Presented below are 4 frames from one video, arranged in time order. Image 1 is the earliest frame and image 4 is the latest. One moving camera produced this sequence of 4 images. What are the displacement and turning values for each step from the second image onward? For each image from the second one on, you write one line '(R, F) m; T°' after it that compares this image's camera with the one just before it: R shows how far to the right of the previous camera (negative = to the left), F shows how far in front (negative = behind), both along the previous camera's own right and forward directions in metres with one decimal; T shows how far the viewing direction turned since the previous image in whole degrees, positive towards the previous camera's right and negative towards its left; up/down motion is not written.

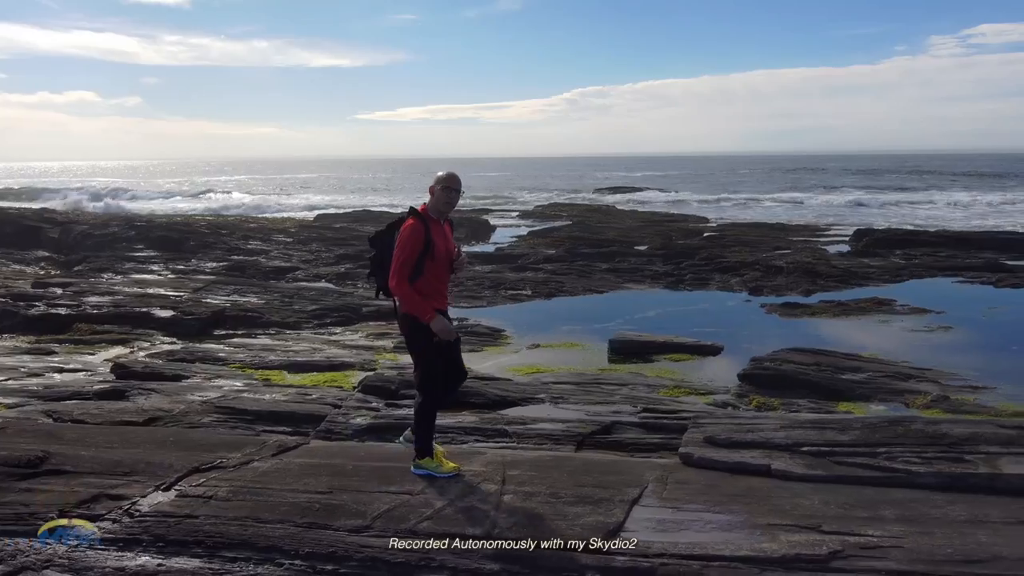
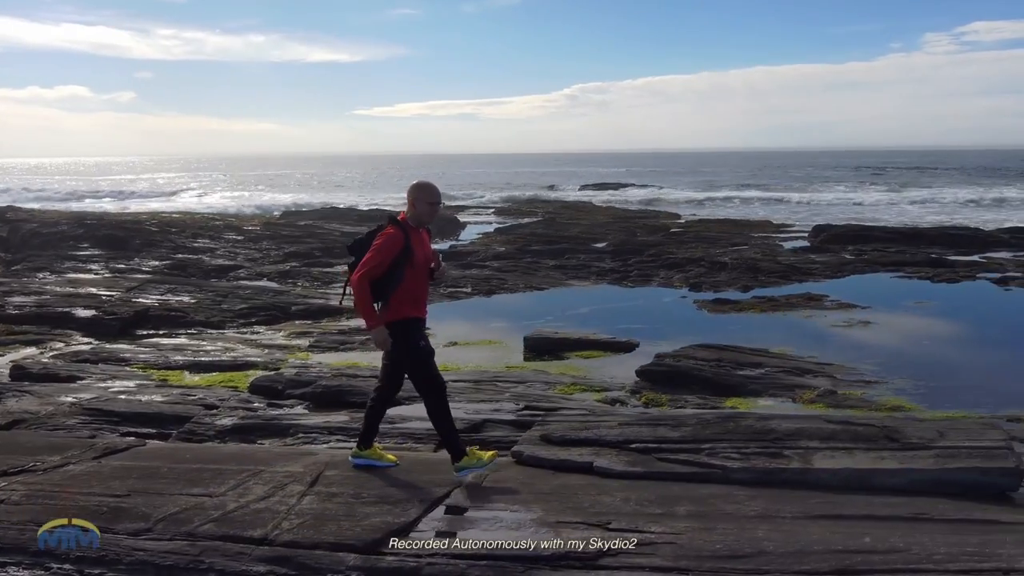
(+1.8, 0.0) m; 0°
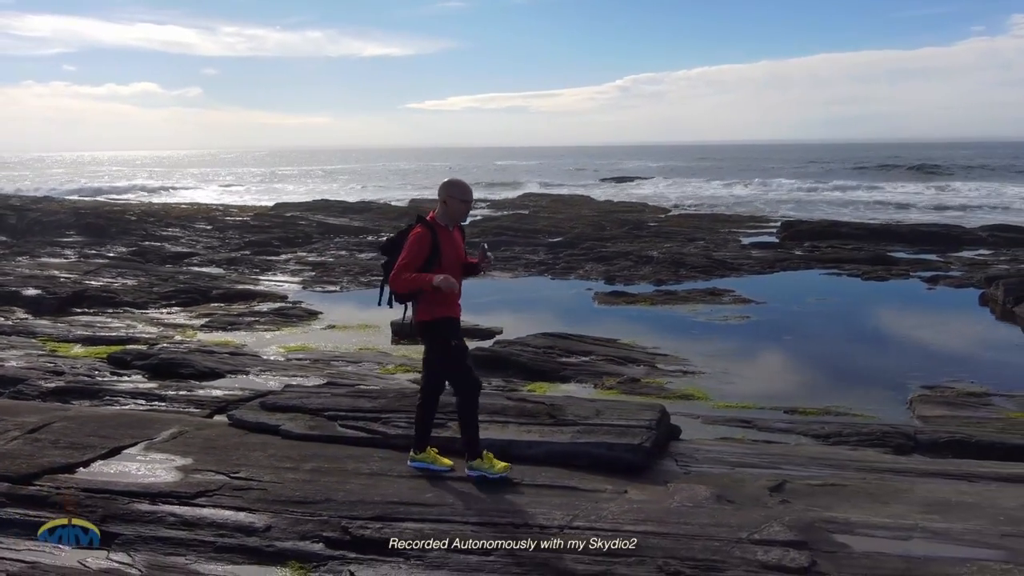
(+4.1, -0.6) m; -4°
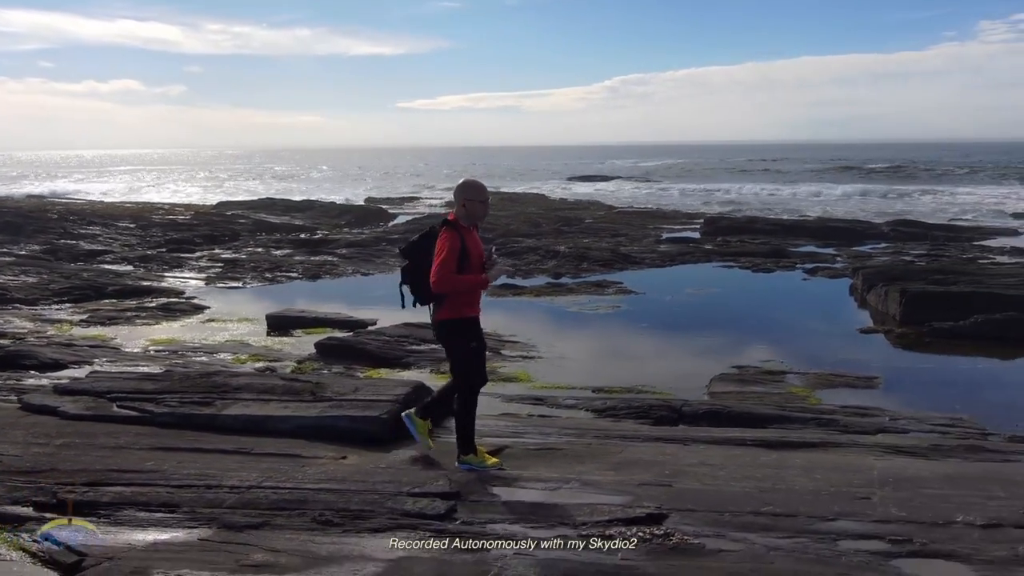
(+2.7, -0.6) m; +1°
